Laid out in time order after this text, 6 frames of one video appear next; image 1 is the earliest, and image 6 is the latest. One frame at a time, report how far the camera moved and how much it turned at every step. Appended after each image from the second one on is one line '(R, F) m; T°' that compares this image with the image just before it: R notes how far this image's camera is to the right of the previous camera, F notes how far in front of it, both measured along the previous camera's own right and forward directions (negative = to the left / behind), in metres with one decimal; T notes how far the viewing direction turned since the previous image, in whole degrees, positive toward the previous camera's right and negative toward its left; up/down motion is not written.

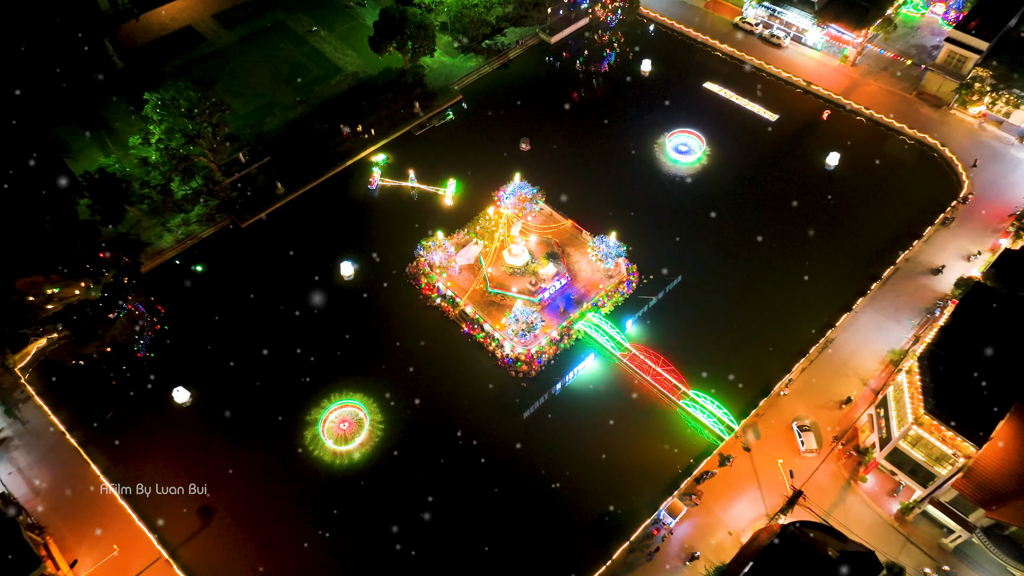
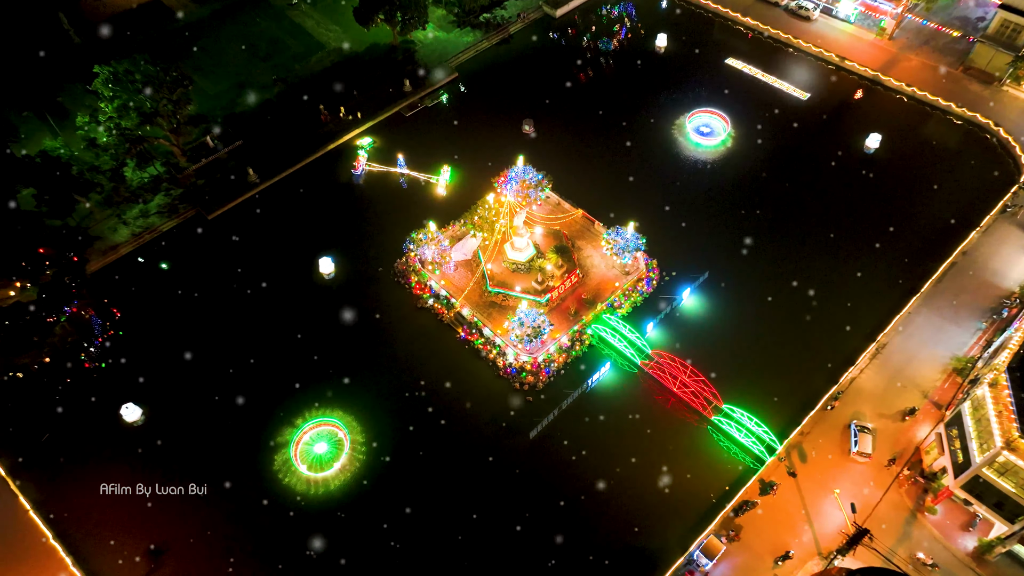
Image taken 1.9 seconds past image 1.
(-0.2, +3.0) m; 0°
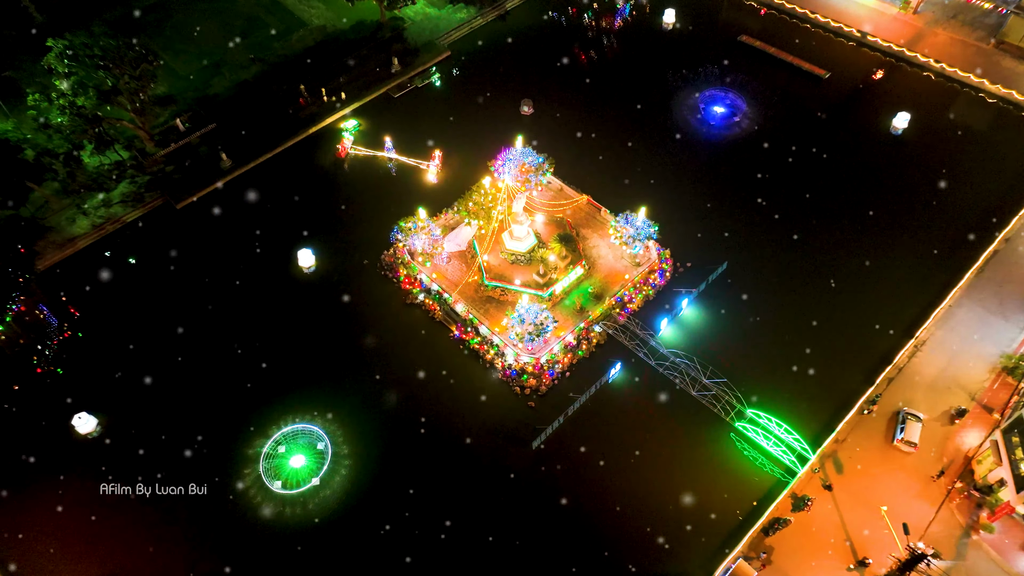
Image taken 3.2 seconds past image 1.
(-0.1, +2.0) m; 0°
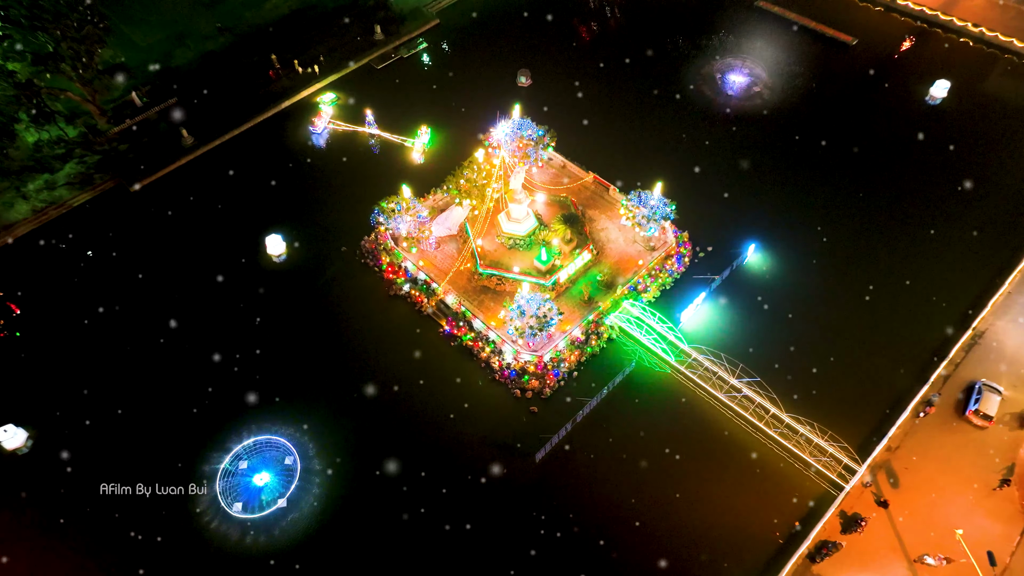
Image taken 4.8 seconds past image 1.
(-0.1, +2.3) m; 0°
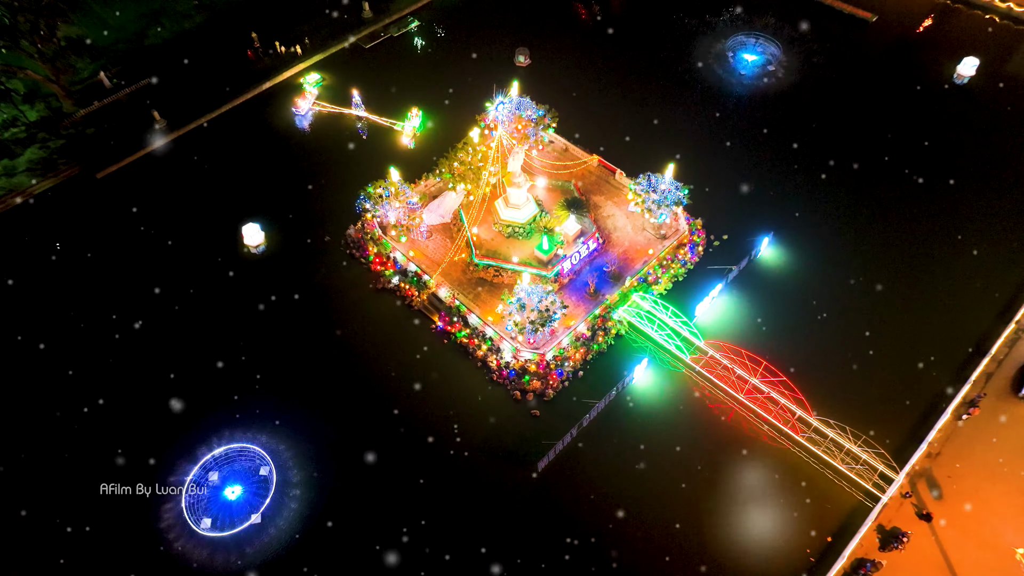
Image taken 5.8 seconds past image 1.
(0.0, +1.4) m; 0°
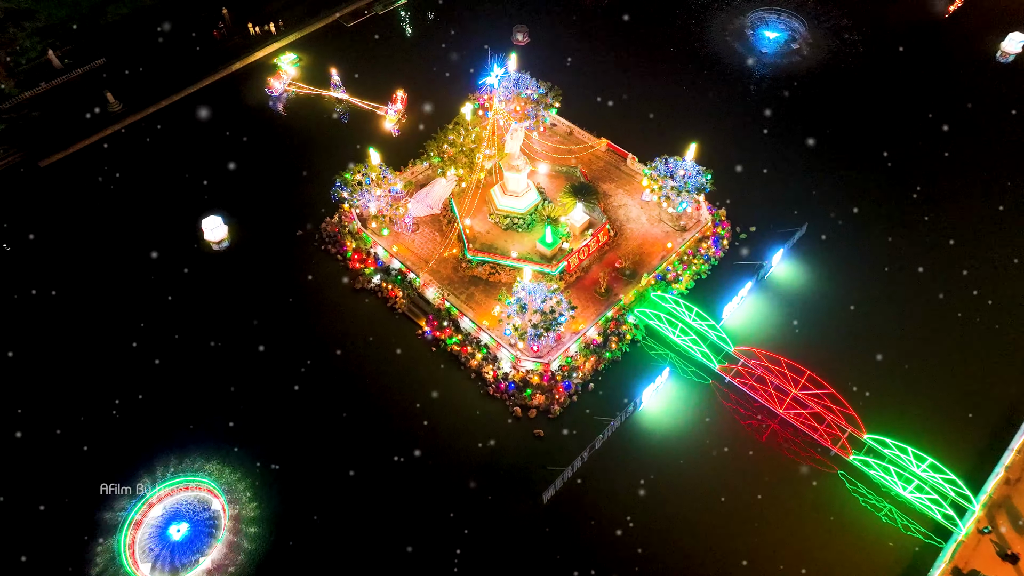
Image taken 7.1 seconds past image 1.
(0.0, +2.0) m; 0°
